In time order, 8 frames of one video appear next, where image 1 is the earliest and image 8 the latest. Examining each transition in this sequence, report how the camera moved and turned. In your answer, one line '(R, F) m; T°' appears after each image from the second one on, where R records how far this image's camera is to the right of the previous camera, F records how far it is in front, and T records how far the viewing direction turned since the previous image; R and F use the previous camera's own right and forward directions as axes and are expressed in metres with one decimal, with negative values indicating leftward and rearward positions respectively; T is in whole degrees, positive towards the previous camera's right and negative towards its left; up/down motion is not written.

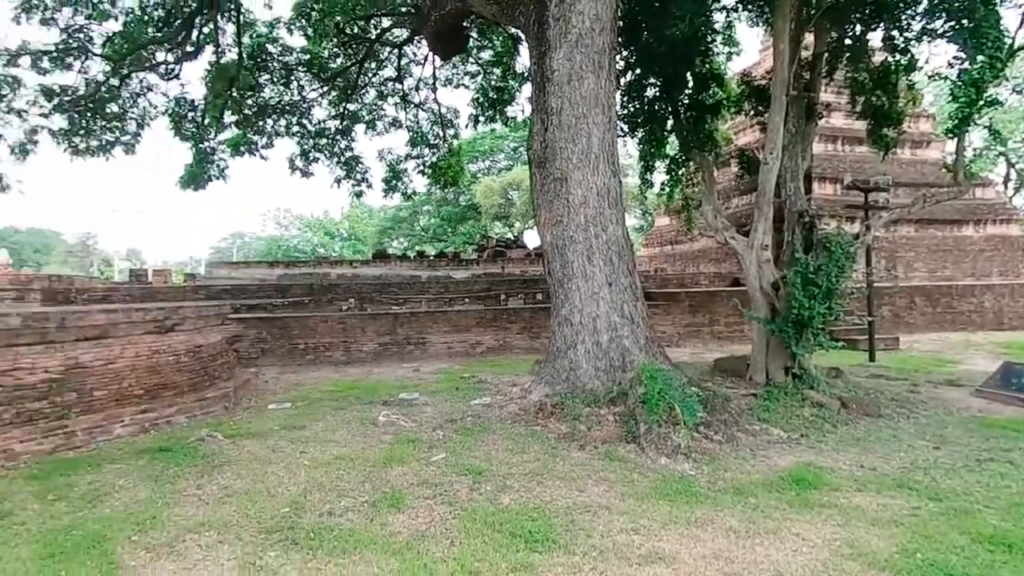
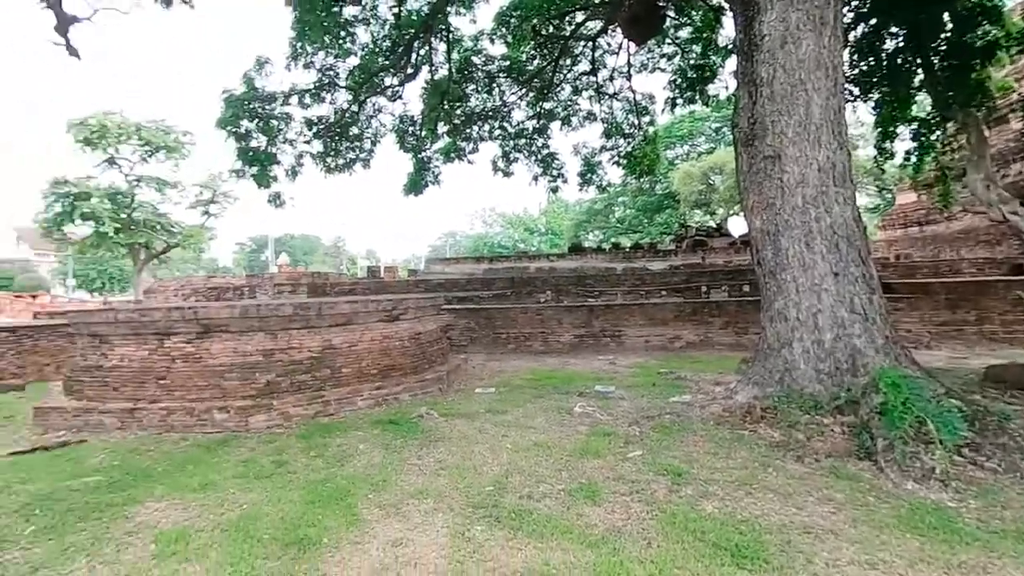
(0.0, +0.1) m; -20°
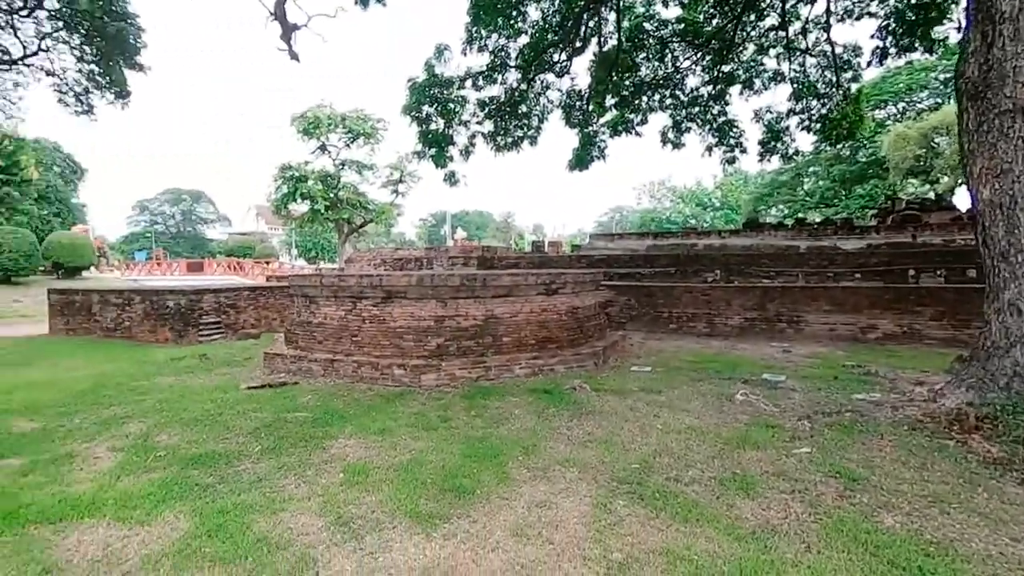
(+0.1, 0.0) m; -17°
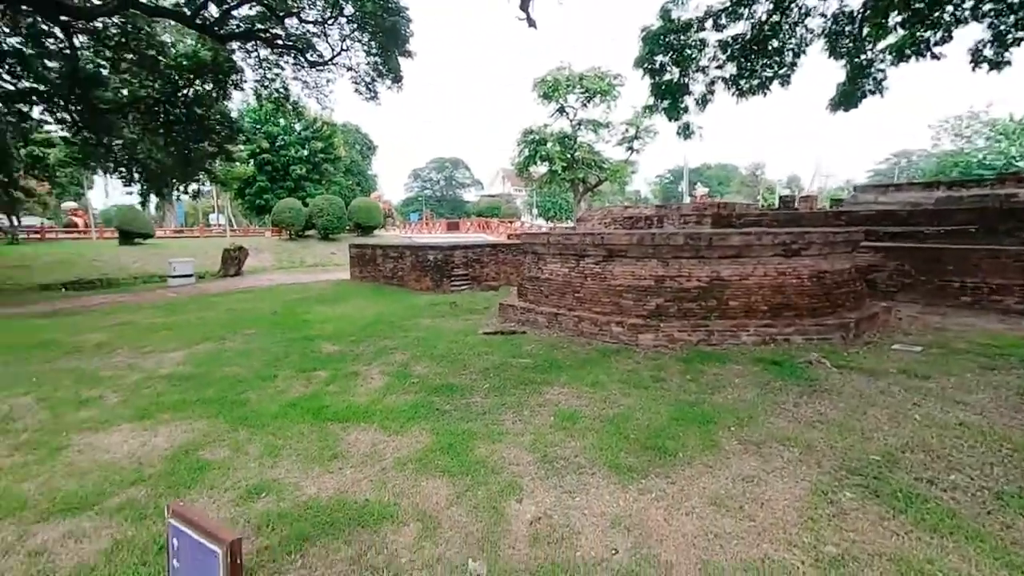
(+0.2, 0.0) m; -24°
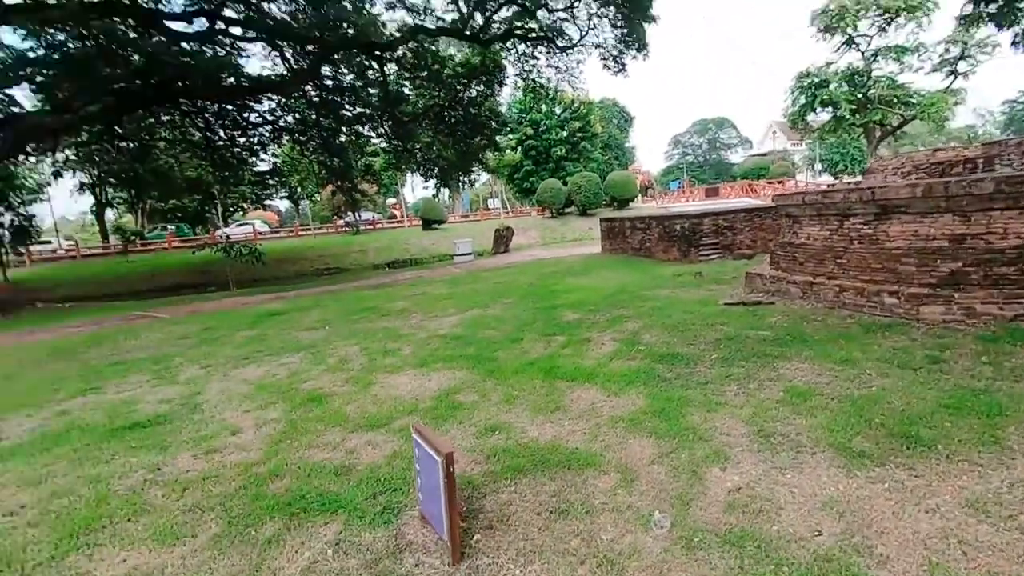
(+0.3, -0.1) m; -27°
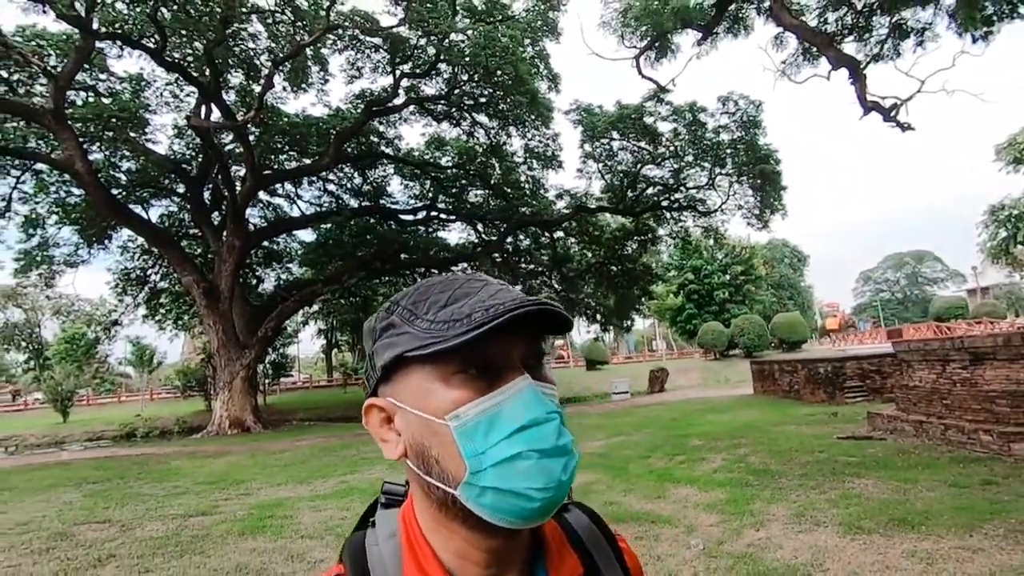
(+0.5, -1.9) m; -18°
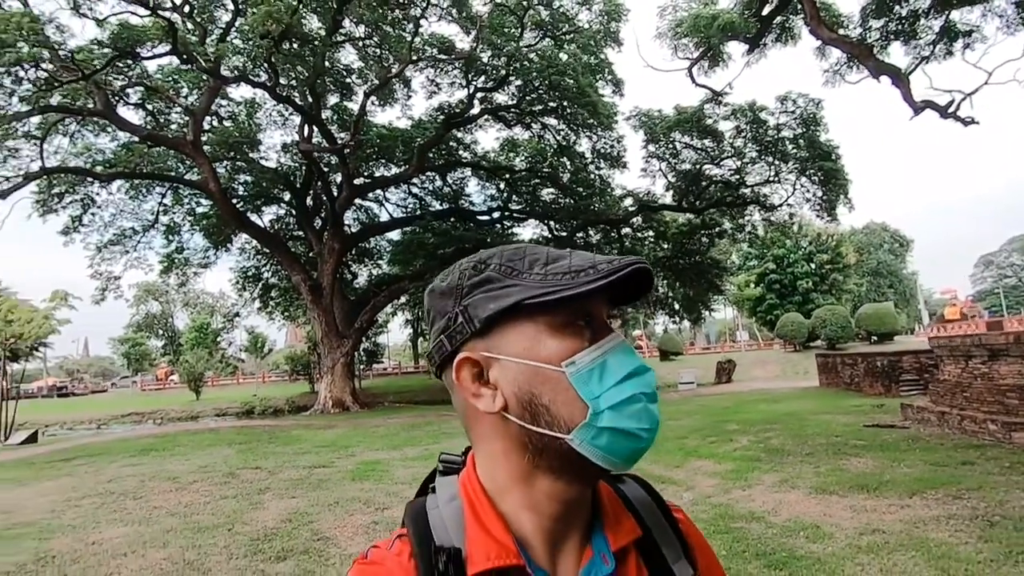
(+0.4, -1.2) m; -9°
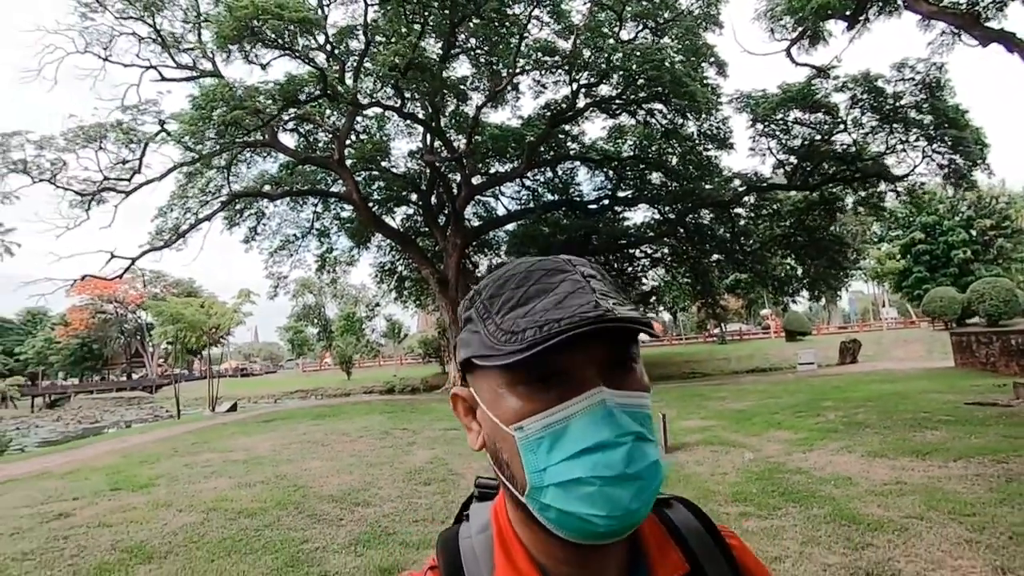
(+0.4, -1.1) m; -13°
